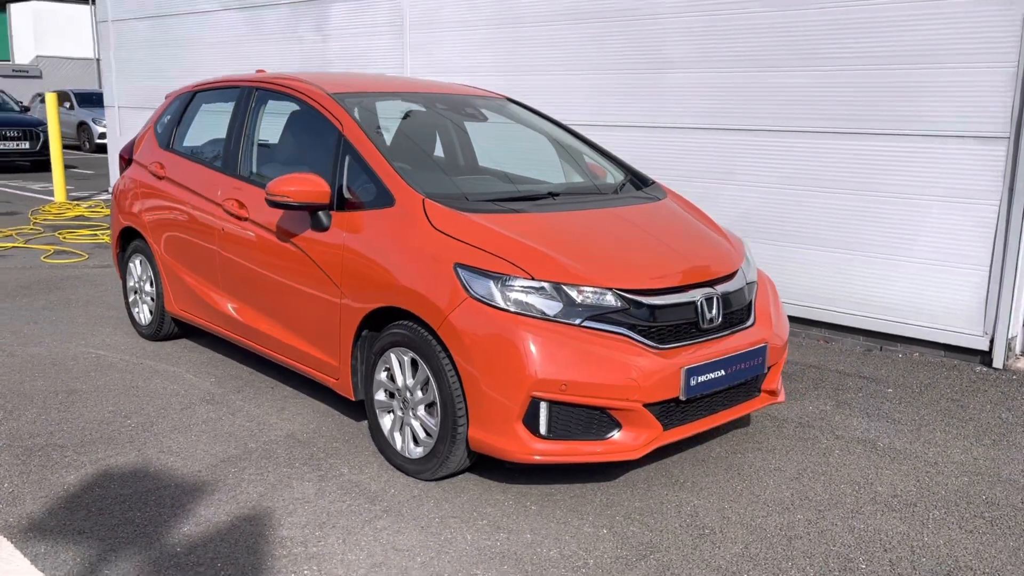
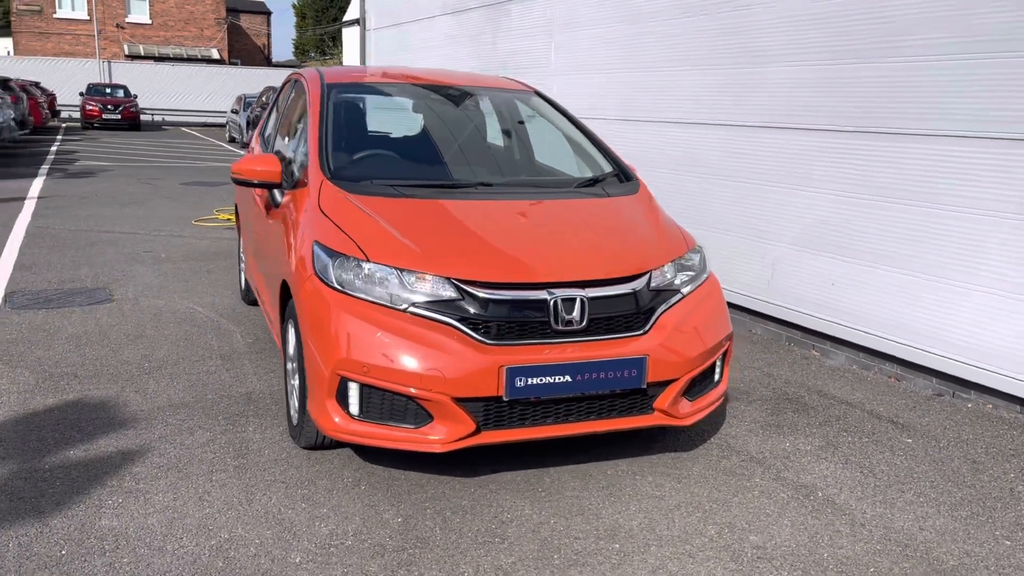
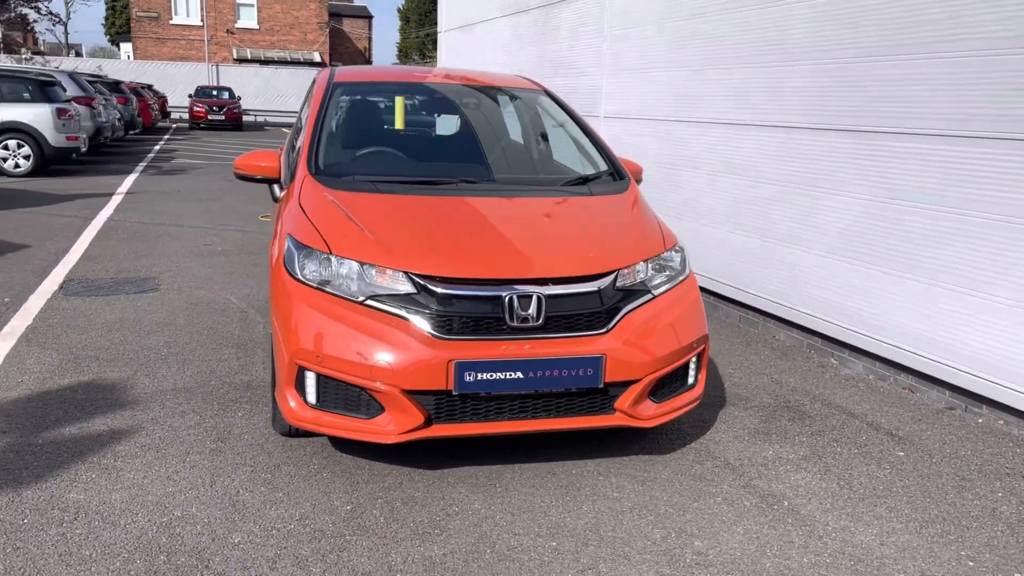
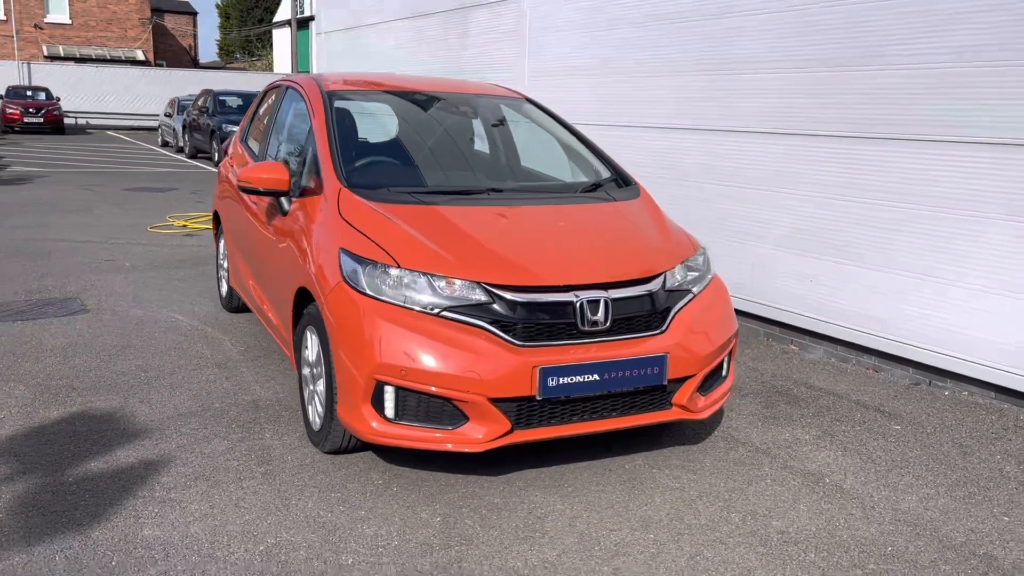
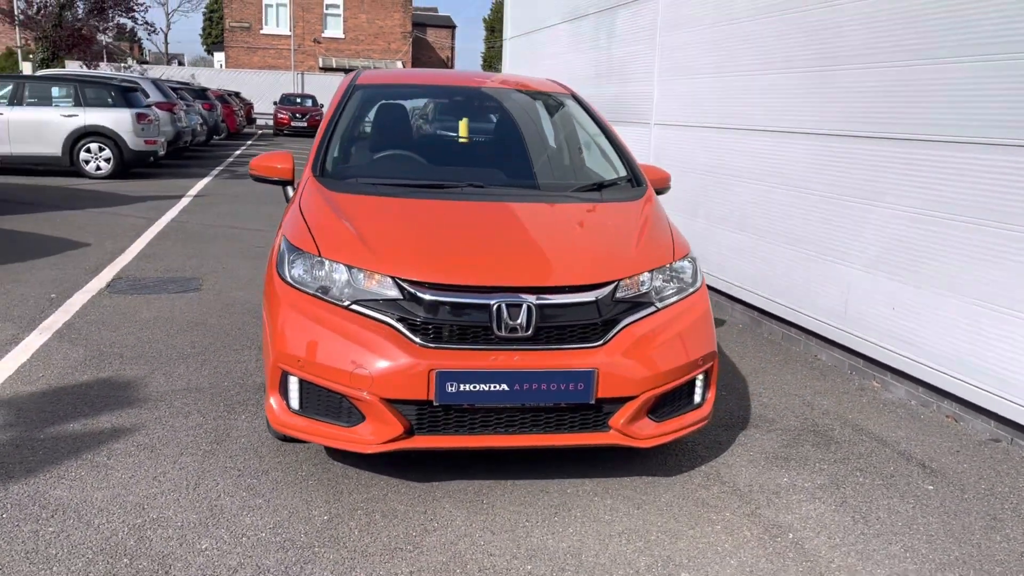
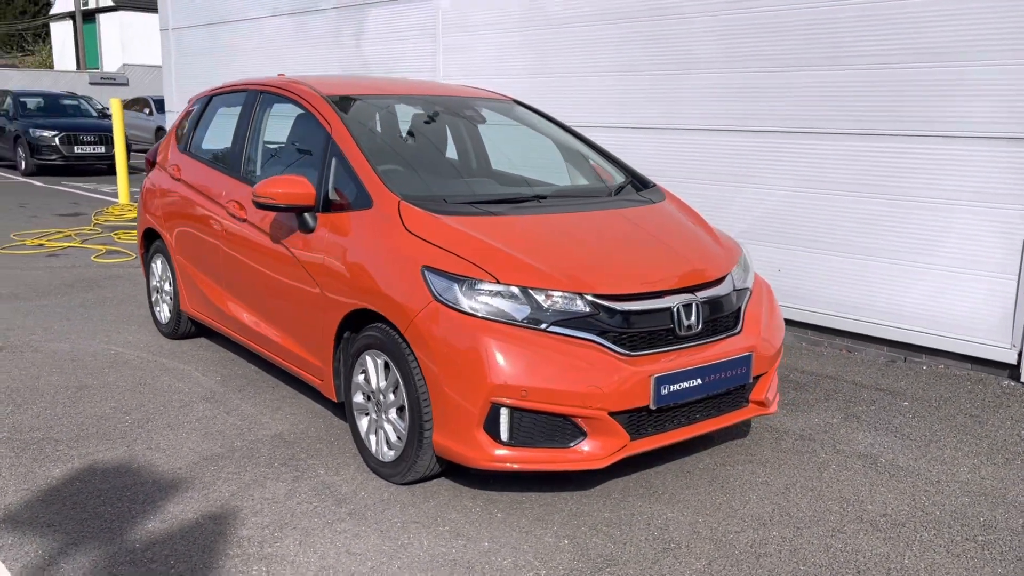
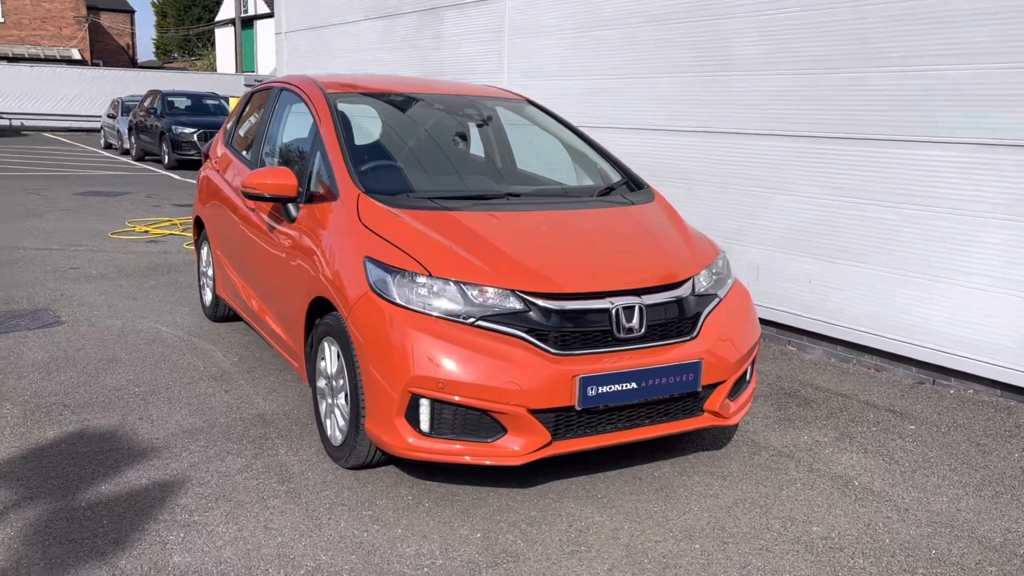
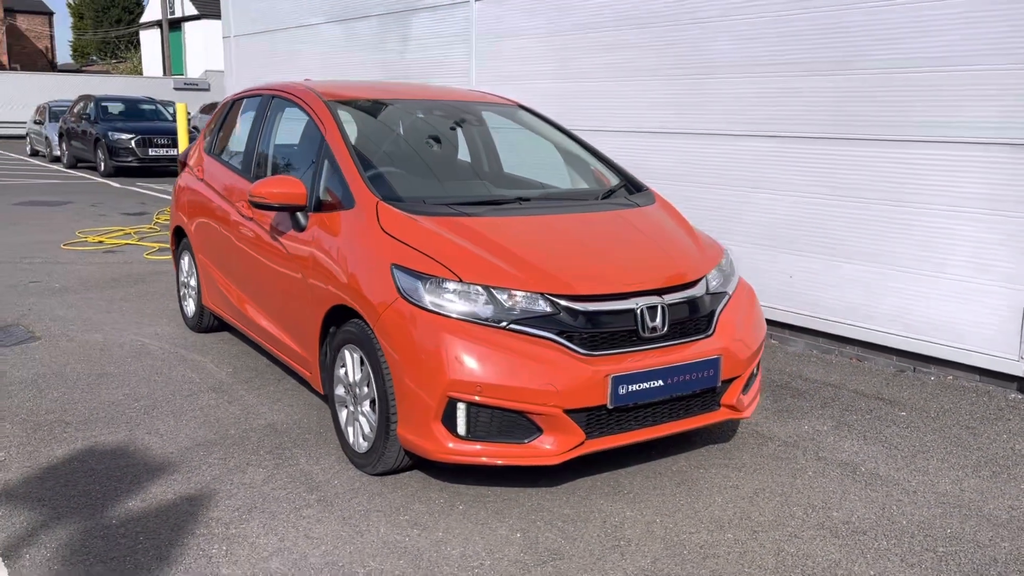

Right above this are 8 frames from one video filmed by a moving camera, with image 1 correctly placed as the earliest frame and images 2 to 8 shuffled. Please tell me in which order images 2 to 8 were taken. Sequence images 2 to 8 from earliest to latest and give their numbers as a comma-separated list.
6, 8, 7, 4, 2, 3, 5
